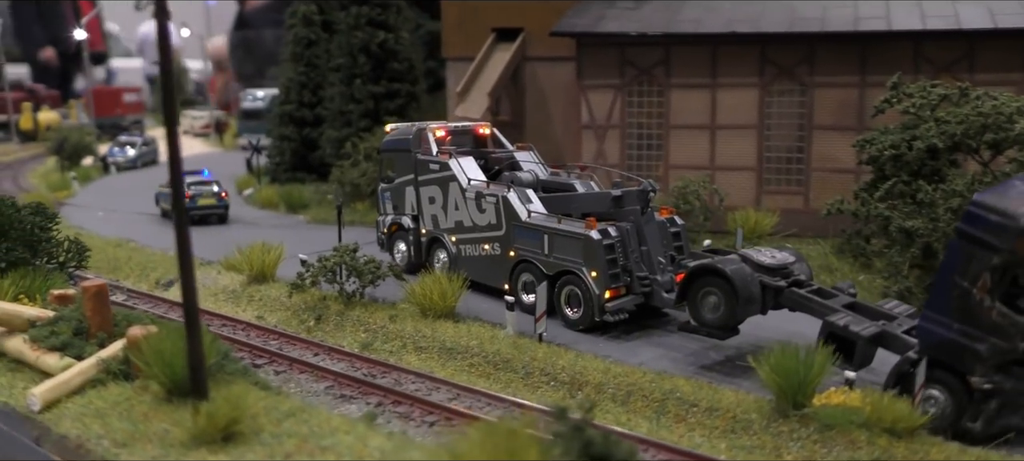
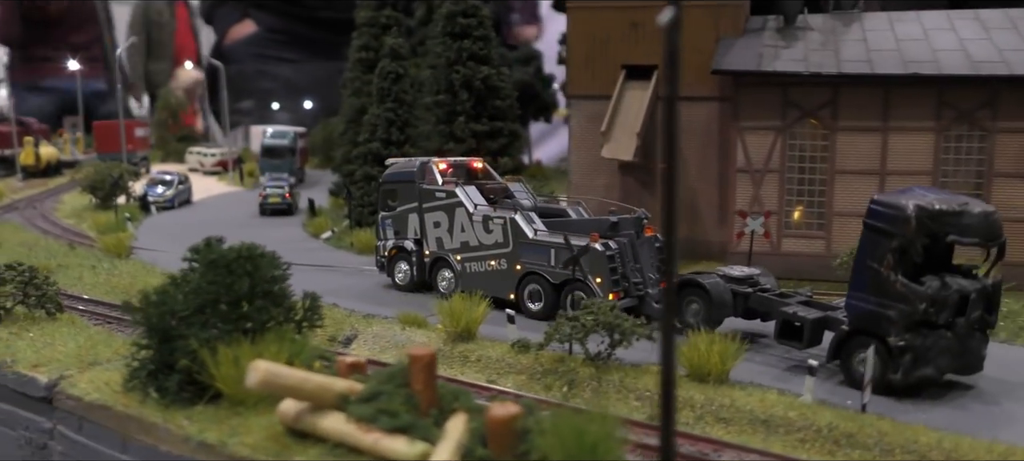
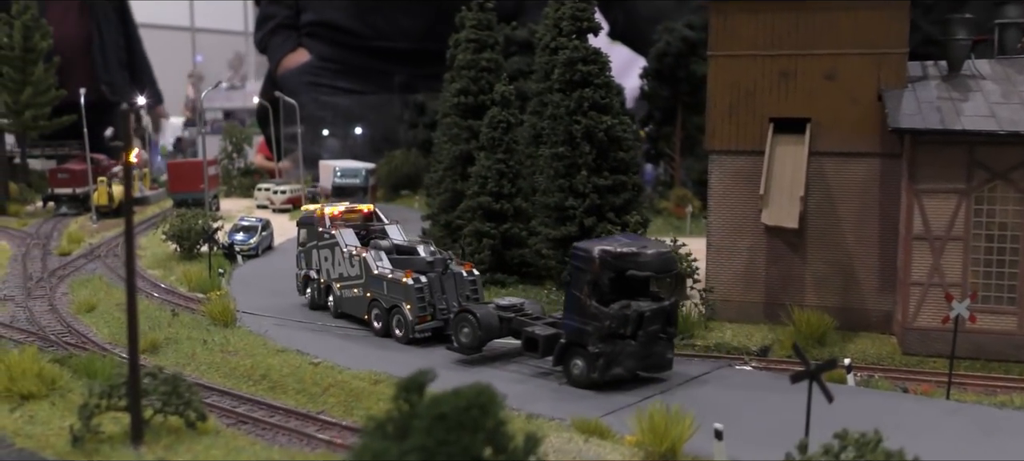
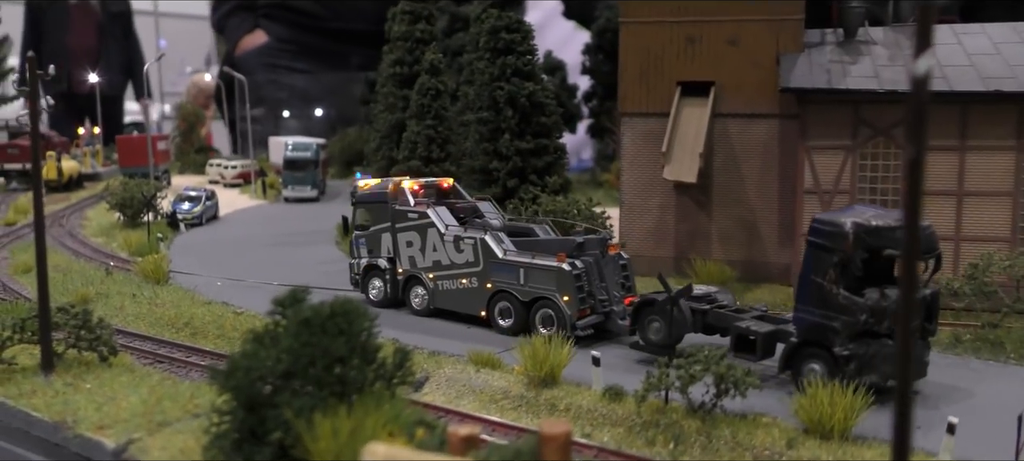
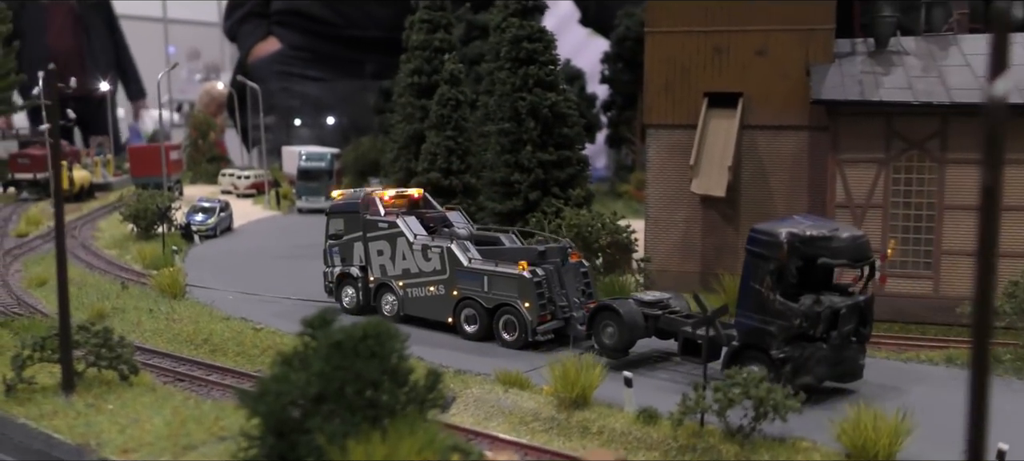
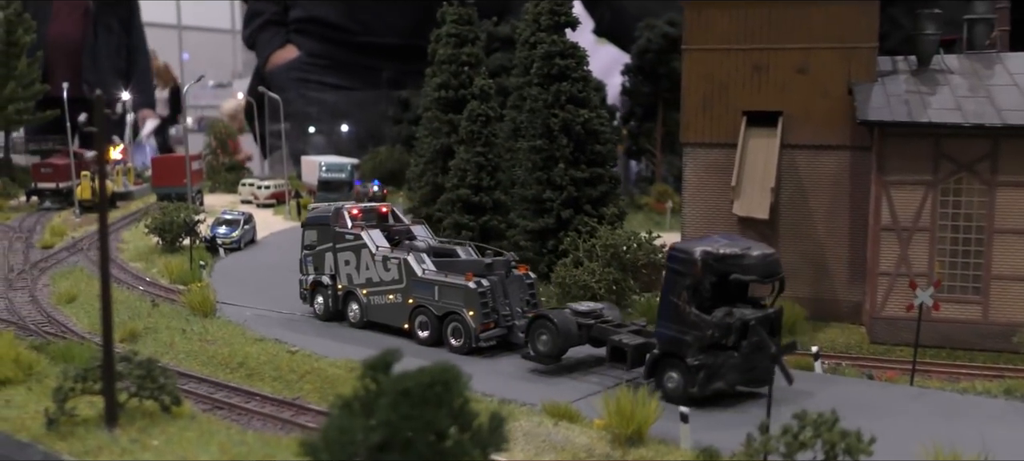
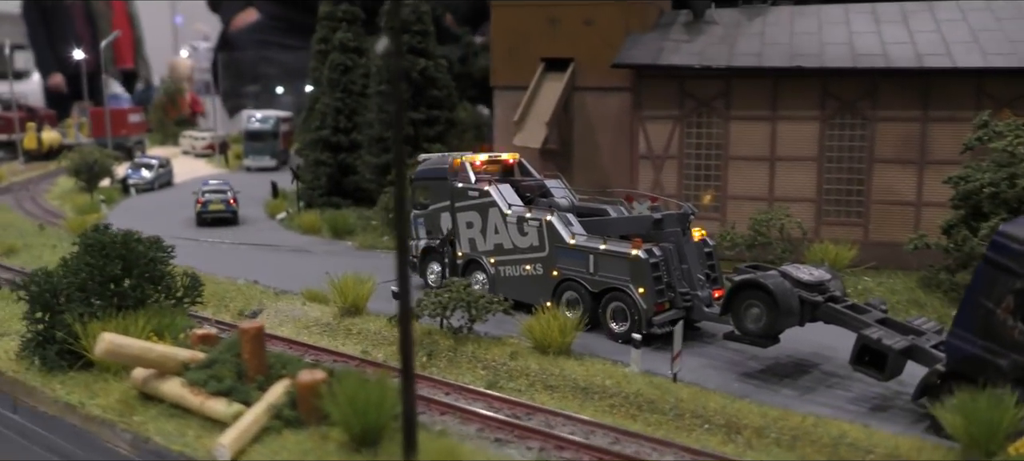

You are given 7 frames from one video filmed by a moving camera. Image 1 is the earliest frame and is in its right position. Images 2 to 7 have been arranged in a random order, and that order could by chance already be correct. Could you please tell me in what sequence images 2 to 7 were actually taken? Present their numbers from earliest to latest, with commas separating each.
7, 2, 4, 5, 6, 3
